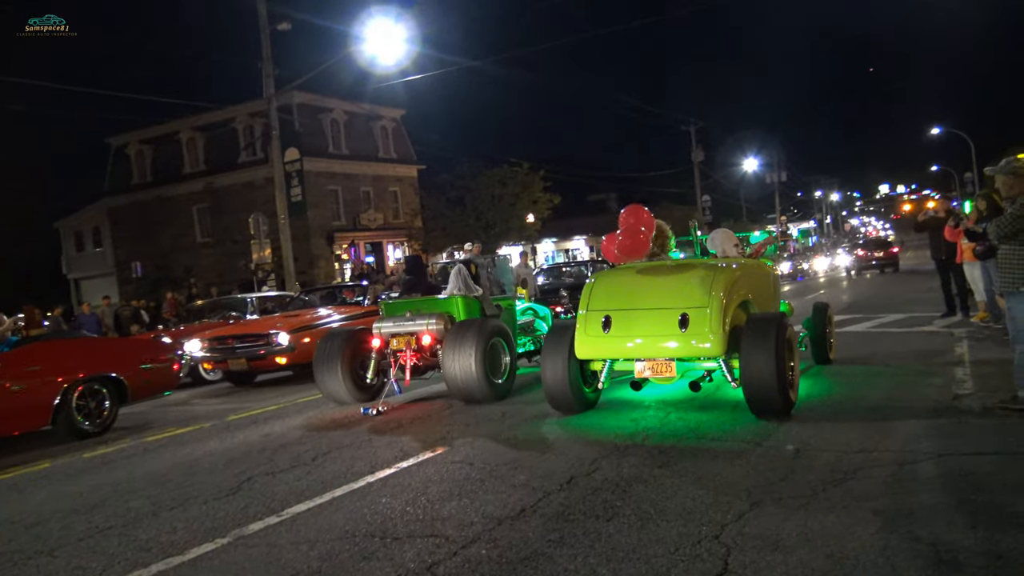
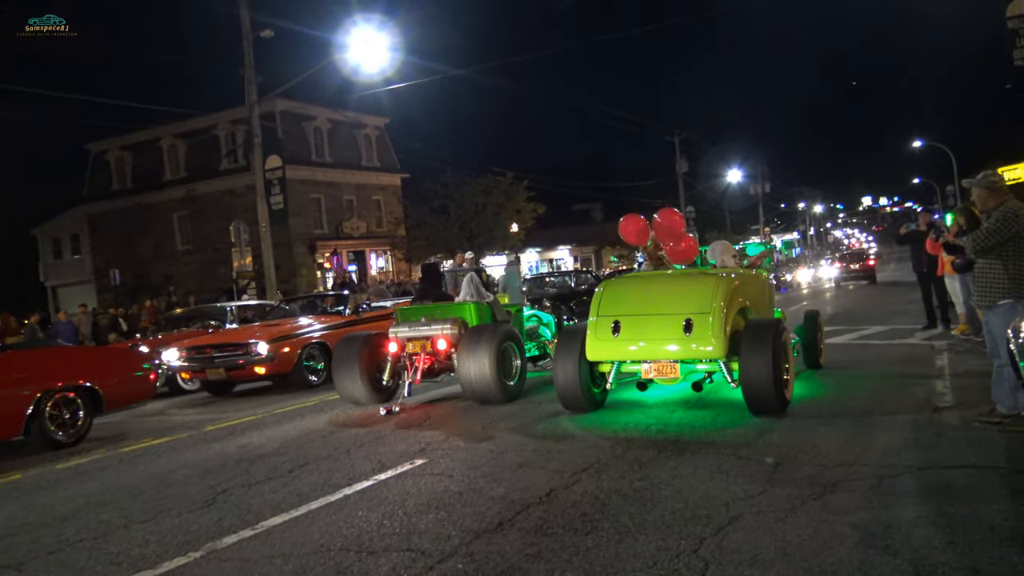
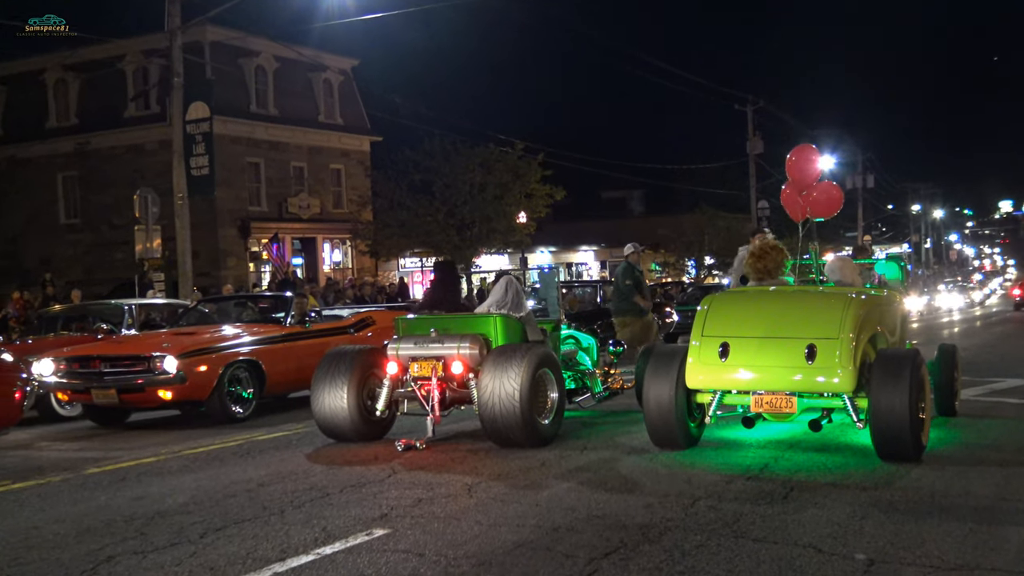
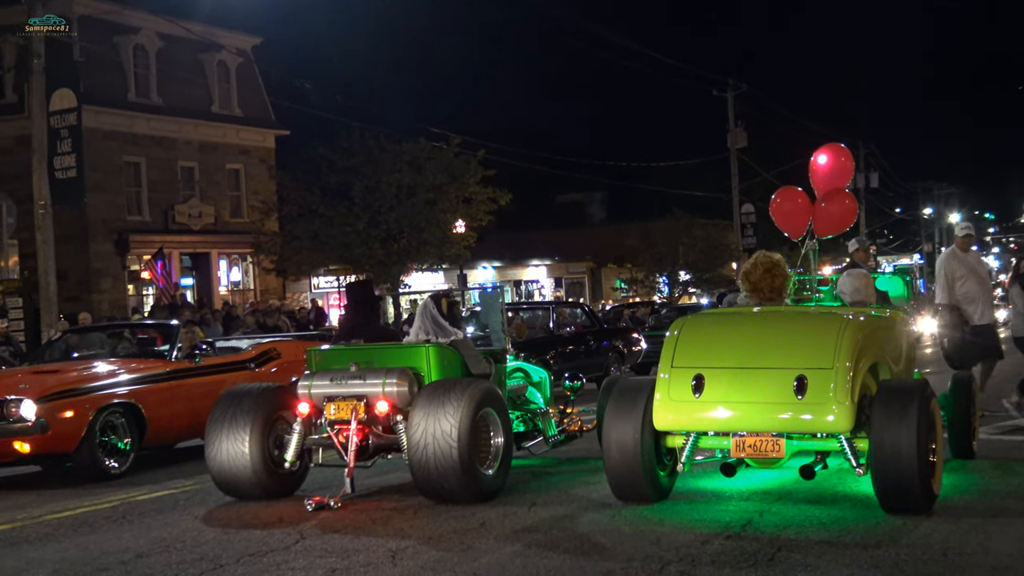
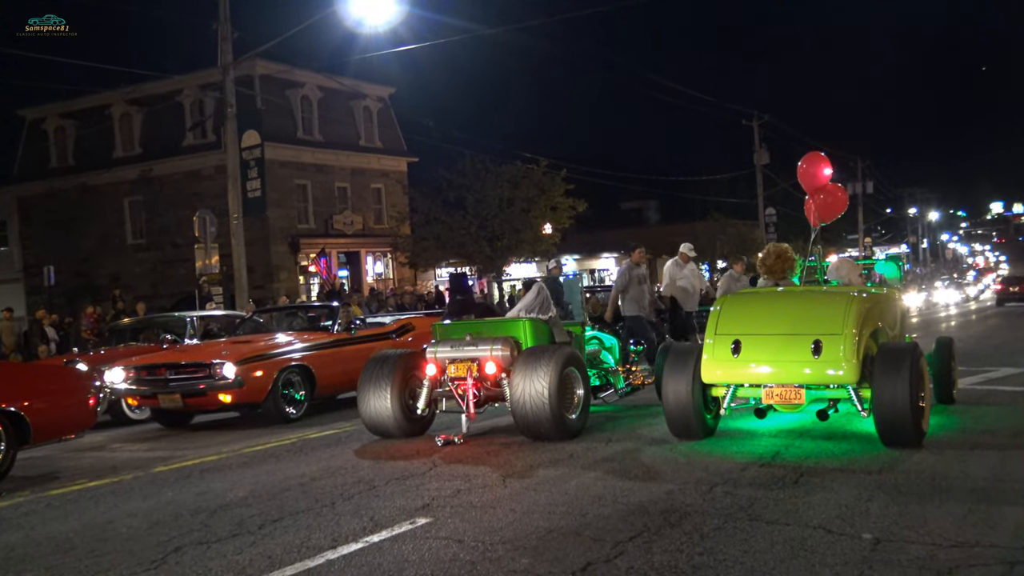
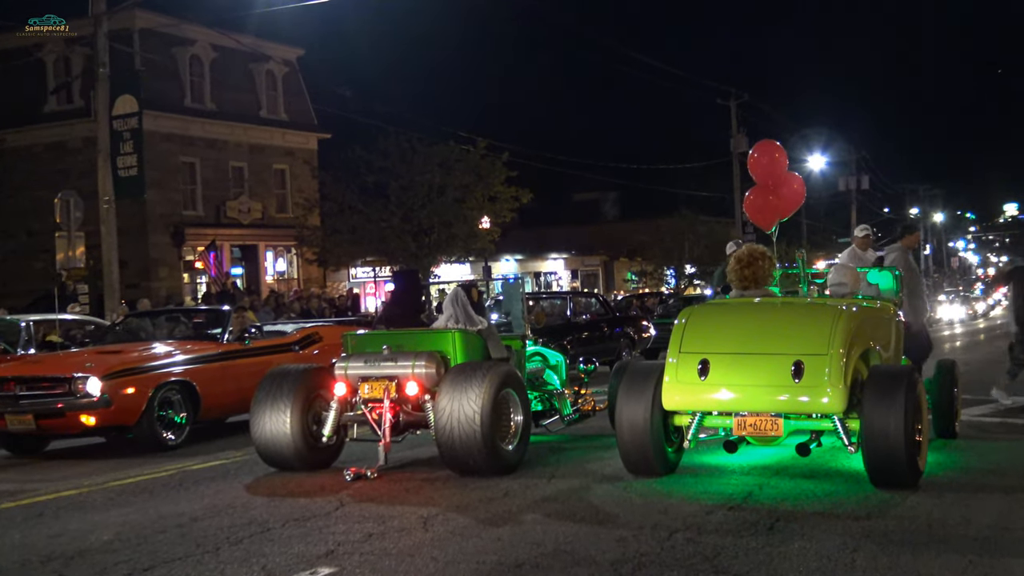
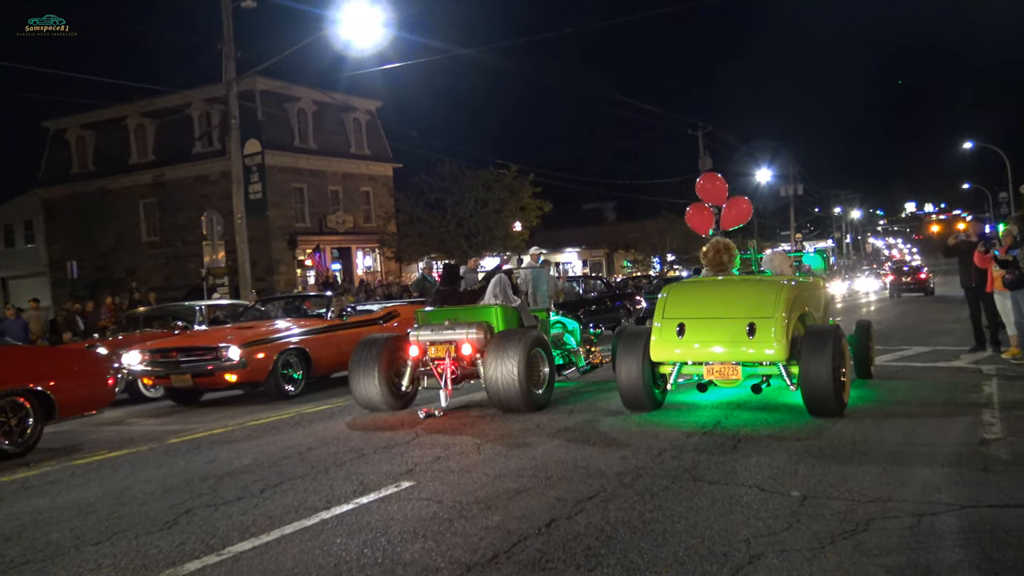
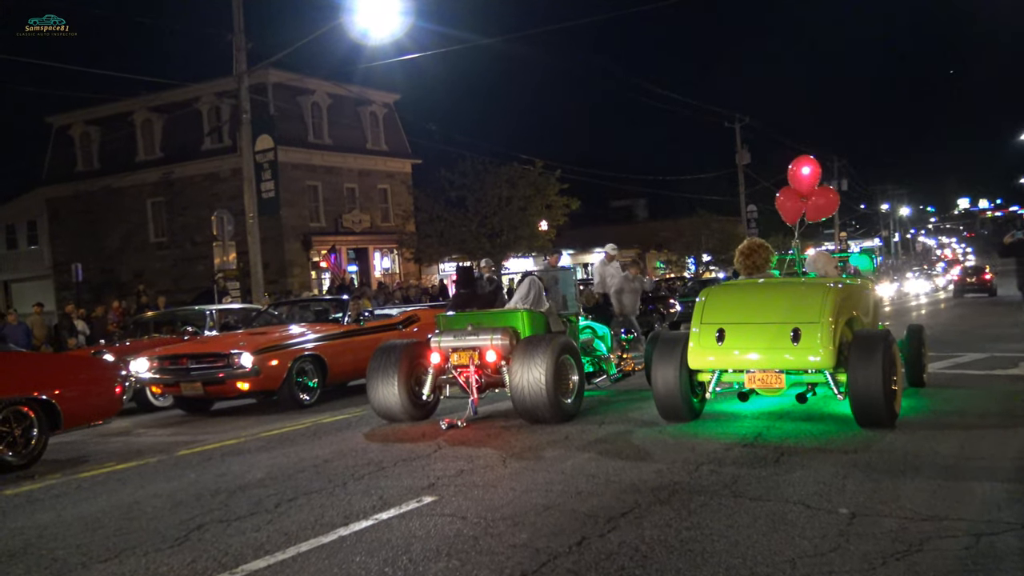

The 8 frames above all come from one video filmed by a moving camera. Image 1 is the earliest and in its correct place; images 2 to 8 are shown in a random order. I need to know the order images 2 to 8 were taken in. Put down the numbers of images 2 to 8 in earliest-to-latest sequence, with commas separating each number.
2, 7, 8, 5, 3, 6, 4
